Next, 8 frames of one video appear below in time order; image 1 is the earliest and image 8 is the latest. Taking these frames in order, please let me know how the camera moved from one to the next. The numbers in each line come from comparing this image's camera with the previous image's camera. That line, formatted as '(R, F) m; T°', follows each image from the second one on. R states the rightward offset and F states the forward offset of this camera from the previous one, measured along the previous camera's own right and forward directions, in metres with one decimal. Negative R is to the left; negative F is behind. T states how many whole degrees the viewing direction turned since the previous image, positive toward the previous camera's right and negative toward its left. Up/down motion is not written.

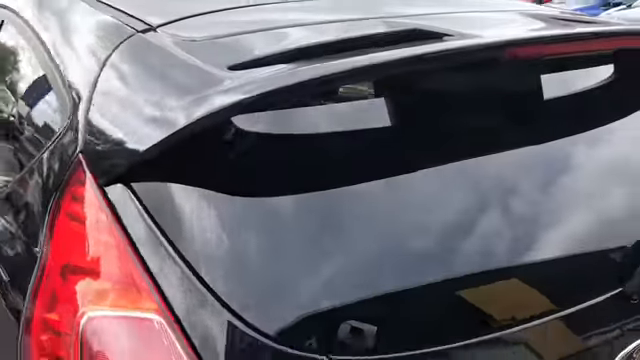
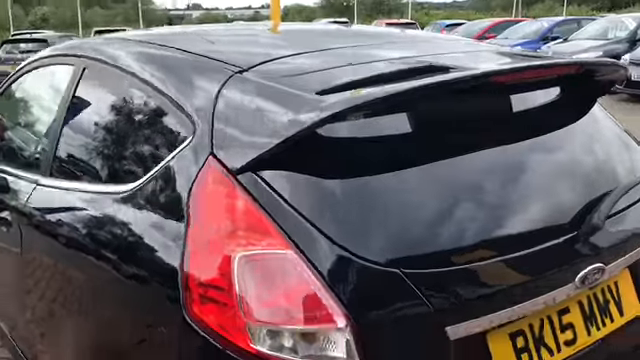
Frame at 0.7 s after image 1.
(-0.2, -0.5) m; +4°
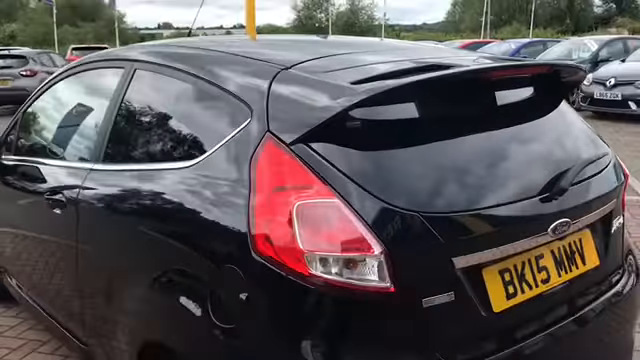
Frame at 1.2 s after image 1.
(-0.2, -0.4) m; +3°
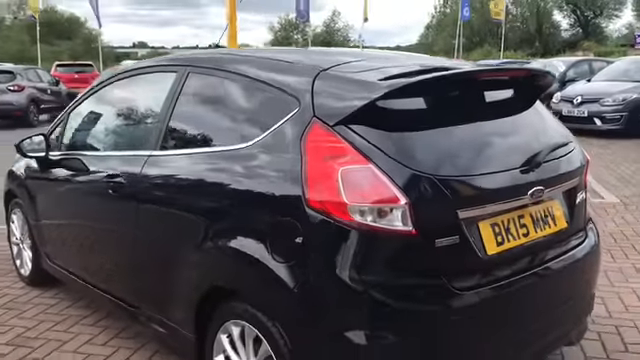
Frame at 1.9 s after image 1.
(-0.2, -0.6) m; +2°
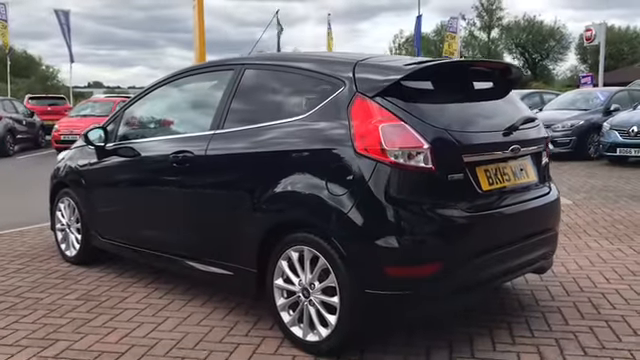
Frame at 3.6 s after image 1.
(-0.4, -0.9) m; +4°
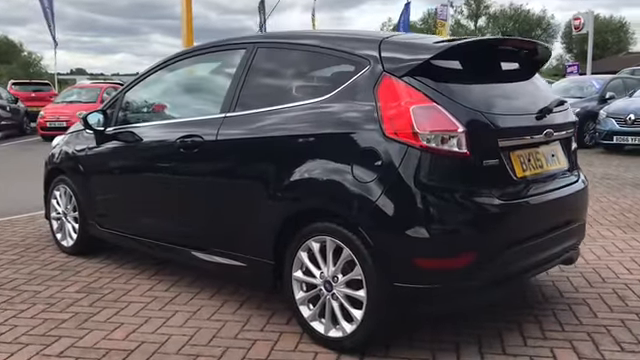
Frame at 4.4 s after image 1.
(-0.2, +0.2) m; +1°
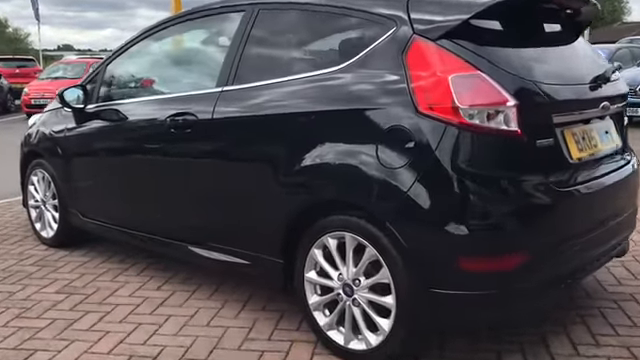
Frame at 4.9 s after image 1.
(-0.1, +0.5) m; +1°
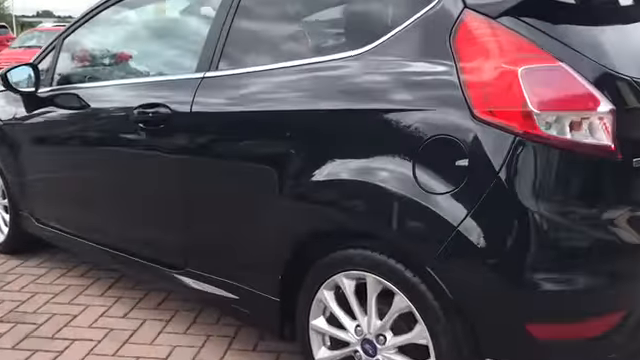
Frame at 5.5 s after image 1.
(-0.1, +0.7) m; +1°
